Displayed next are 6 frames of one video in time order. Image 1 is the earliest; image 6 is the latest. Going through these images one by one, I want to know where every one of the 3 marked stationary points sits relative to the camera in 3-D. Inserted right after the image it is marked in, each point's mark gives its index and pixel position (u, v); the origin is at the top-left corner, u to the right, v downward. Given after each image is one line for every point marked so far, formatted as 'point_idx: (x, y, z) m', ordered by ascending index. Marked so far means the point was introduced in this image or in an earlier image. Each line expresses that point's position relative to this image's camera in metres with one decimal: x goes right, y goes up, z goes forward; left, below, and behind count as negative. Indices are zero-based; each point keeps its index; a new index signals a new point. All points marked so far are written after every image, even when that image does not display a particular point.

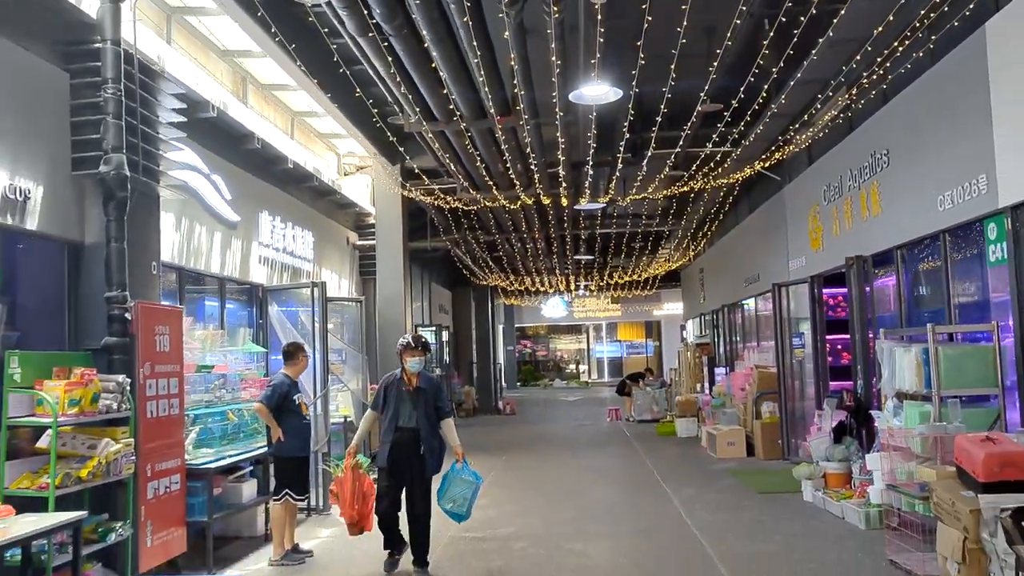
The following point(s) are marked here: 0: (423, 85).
0: (-0.6, +1.3, +5.4) m
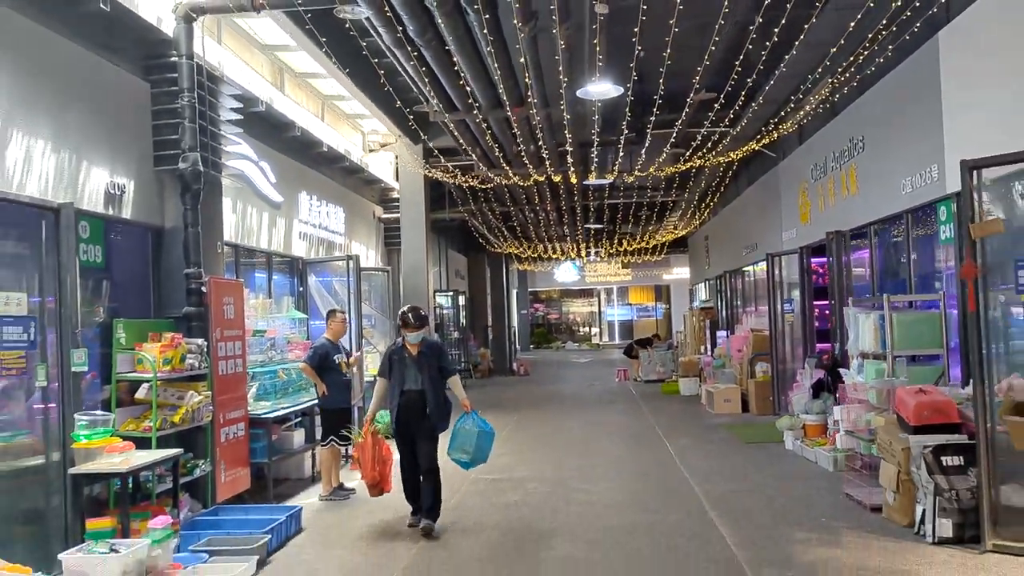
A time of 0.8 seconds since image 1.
0: (-0.5, +1.4, +6.2) m
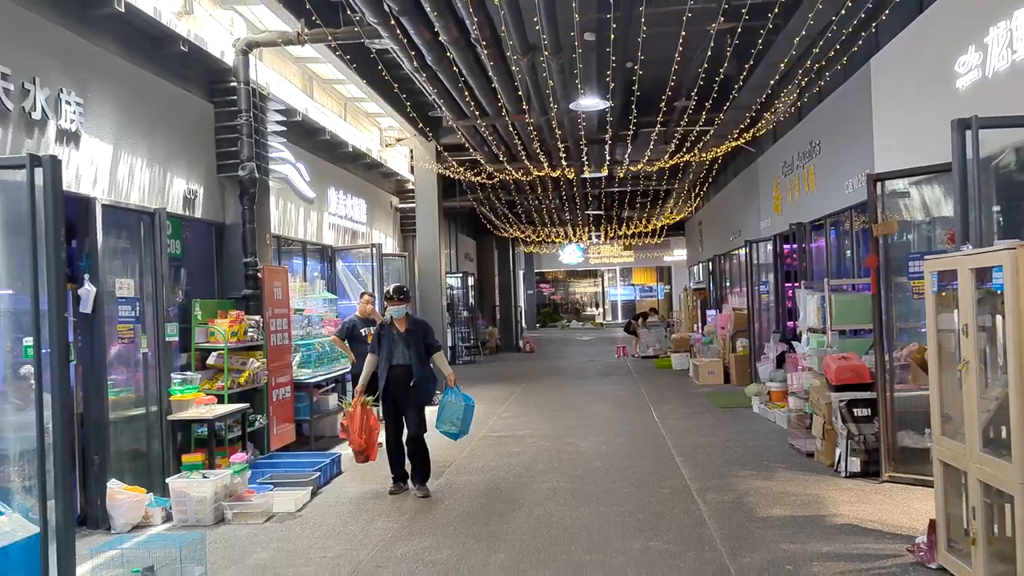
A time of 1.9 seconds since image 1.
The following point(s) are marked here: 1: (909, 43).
0: (-0.5, +1.6, +7.2) m
1: (+2.4, +1.5, +5.4) m
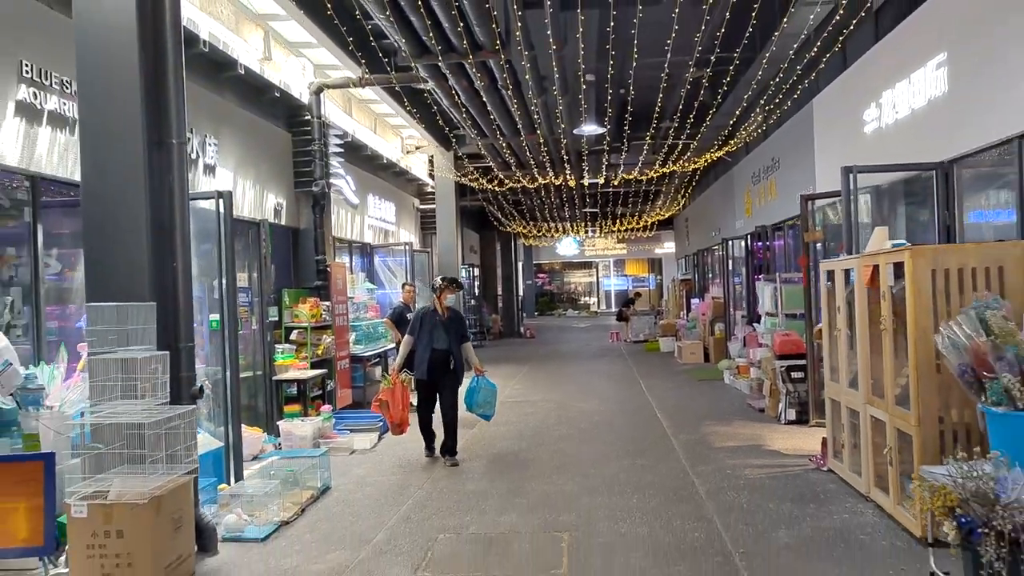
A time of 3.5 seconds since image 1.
0: (-0.3, +1.6, +8.8) m
1: (+2.6, +1.6, +7.0) m
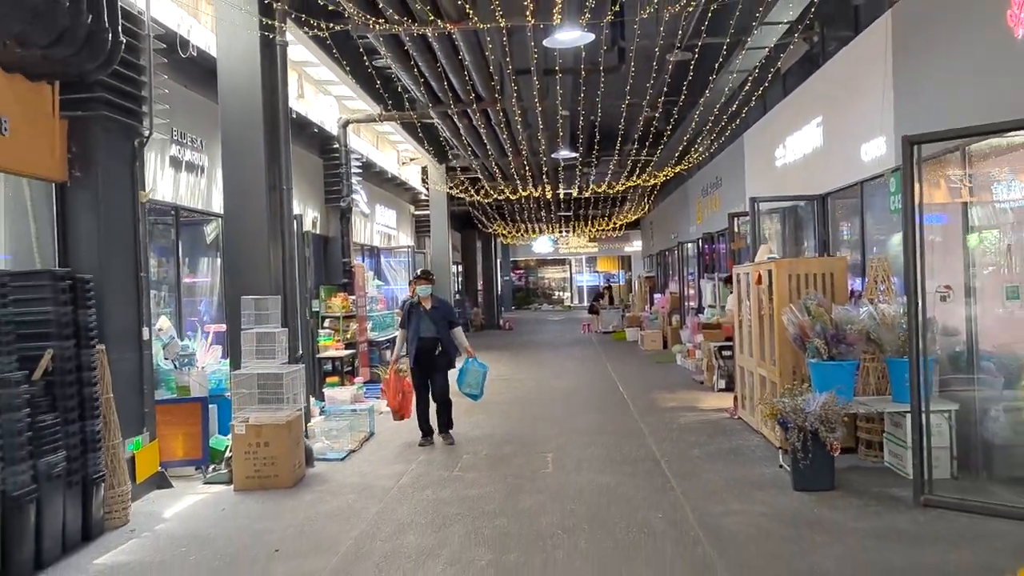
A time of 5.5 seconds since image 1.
0: (-0.4, +1.7, +10.7) m
1: (+2.5, +1.6, +9.0) m
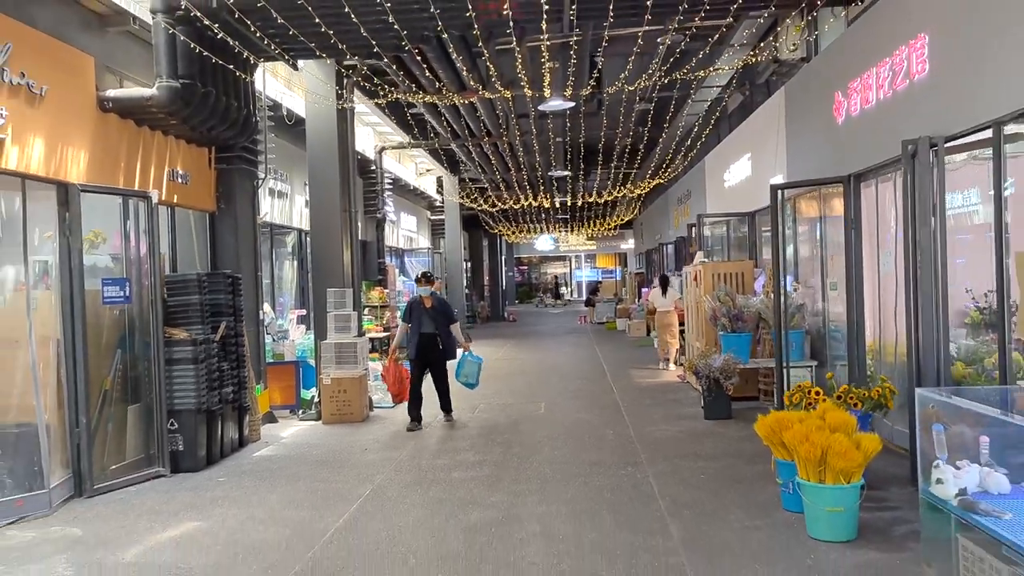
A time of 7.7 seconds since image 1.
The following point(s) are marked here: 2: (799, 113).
0: (-0.4, +1.8, +12.9) m
1: (+2.5, +1.6, +11.2) m
2: (+2.4, +1.4, +7.2) m
